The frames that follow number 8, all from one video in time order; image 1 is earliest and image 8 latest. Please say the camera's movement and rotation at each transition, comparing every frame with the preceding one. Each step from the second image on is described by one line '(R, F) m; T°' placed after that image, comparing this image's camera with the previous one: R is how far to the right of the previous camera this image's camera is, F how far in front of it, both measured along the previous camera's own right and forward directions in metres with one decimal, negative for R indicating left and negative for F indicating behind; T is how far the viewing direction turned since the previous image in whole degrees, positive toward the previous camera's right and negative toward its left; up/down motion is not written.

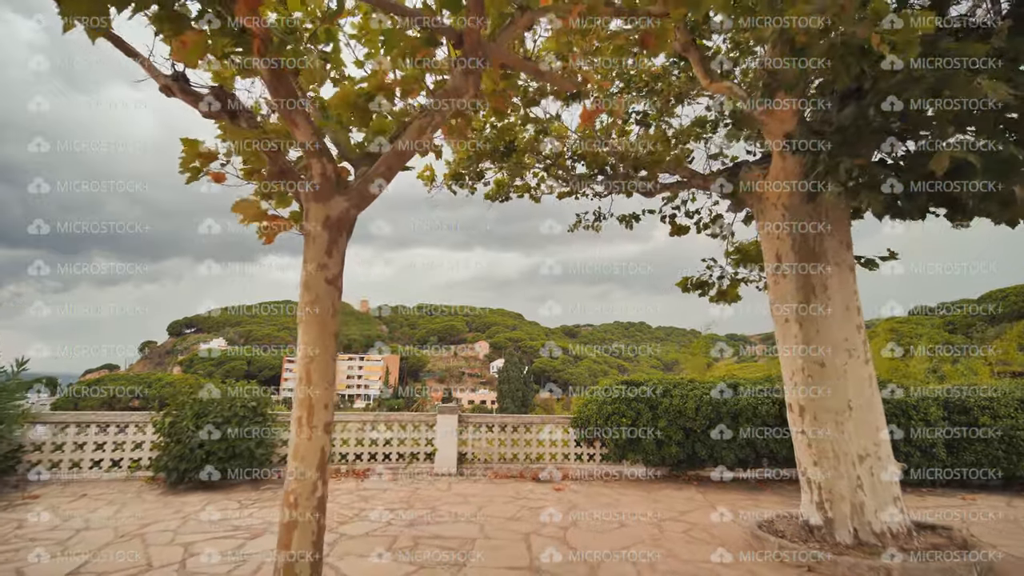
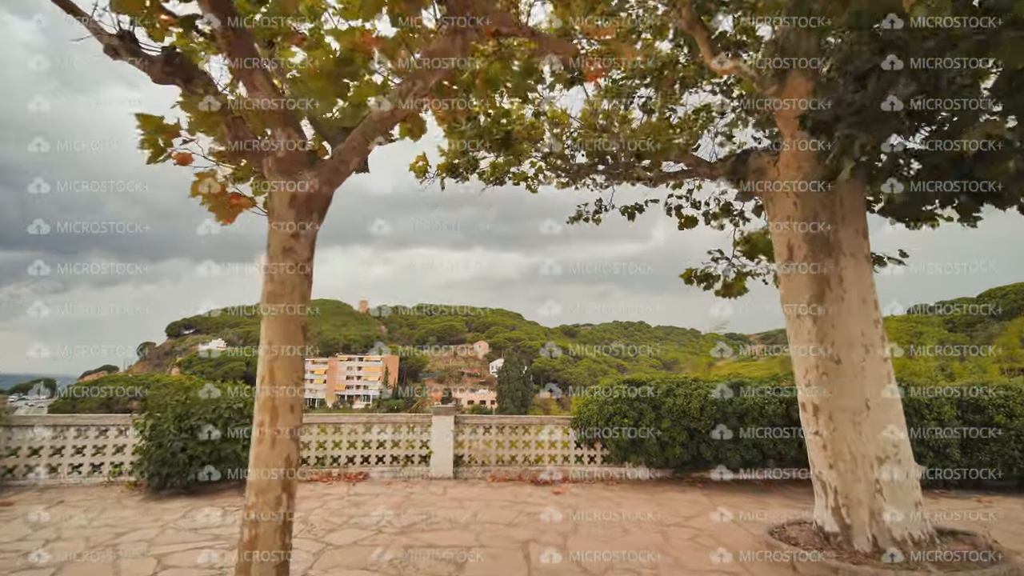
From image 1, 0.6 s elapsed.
(0.0, +0.3) m; 0°
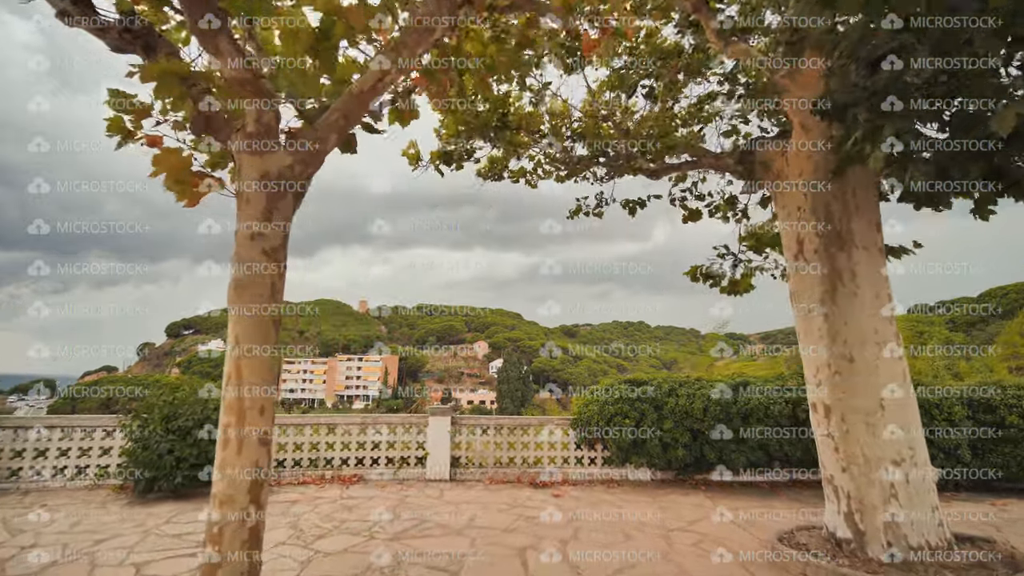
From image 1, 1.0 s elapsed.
(0.0, +0.2) m; 0°
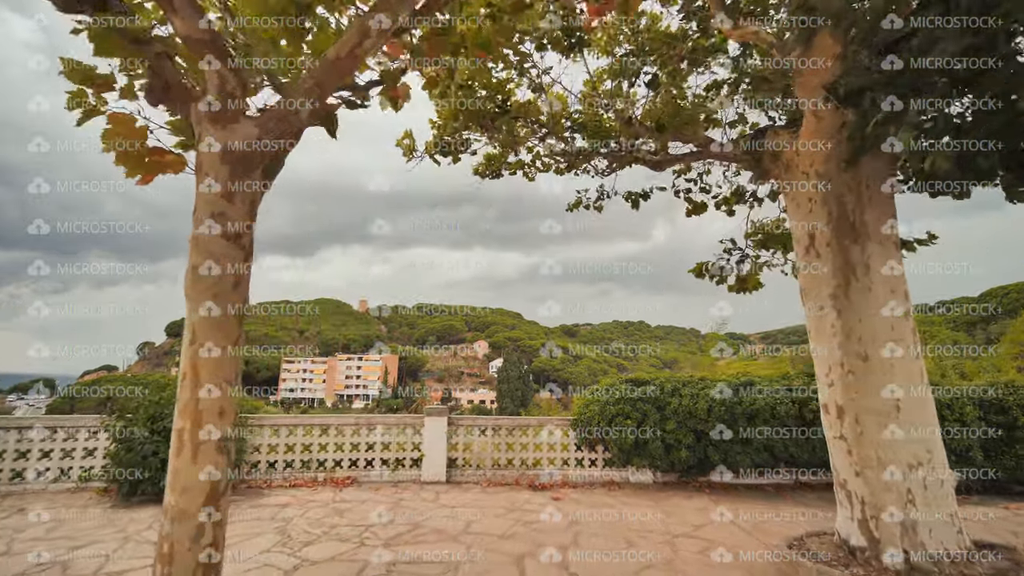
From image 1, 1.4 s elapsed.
(0.0, +0.2) m; 0°
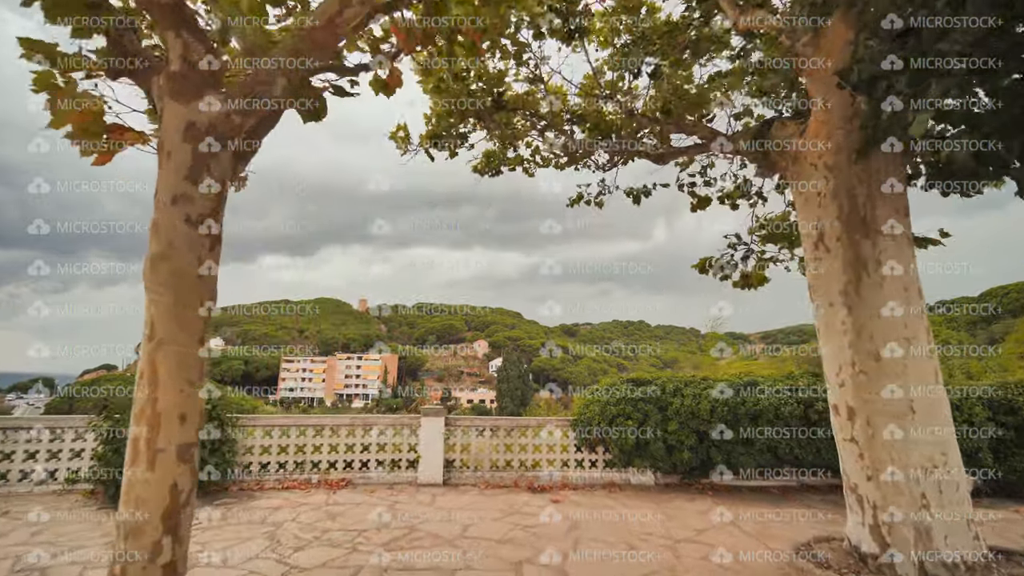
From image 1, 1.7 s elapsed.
(0.0, +0.2) m; 0°
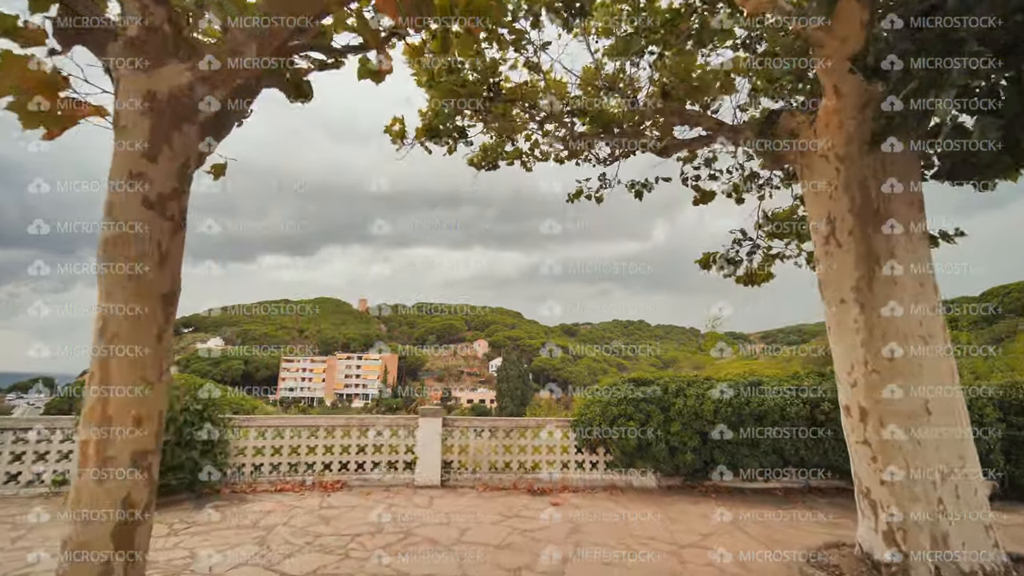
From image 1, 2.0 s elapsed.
(0.0, +0.2) m; 0°
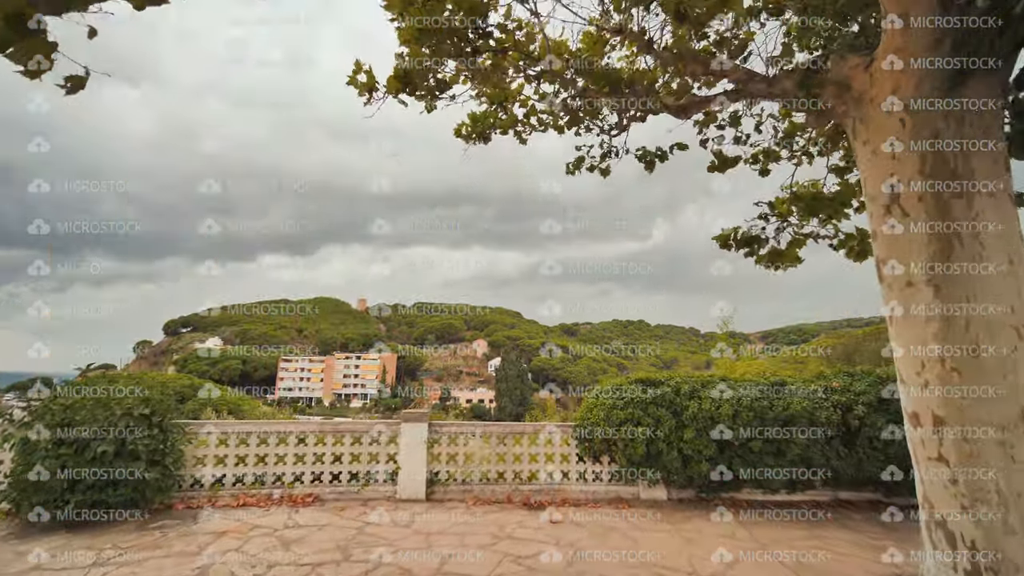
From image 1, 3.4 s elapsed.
(+0.1, +0.8) m; 0°
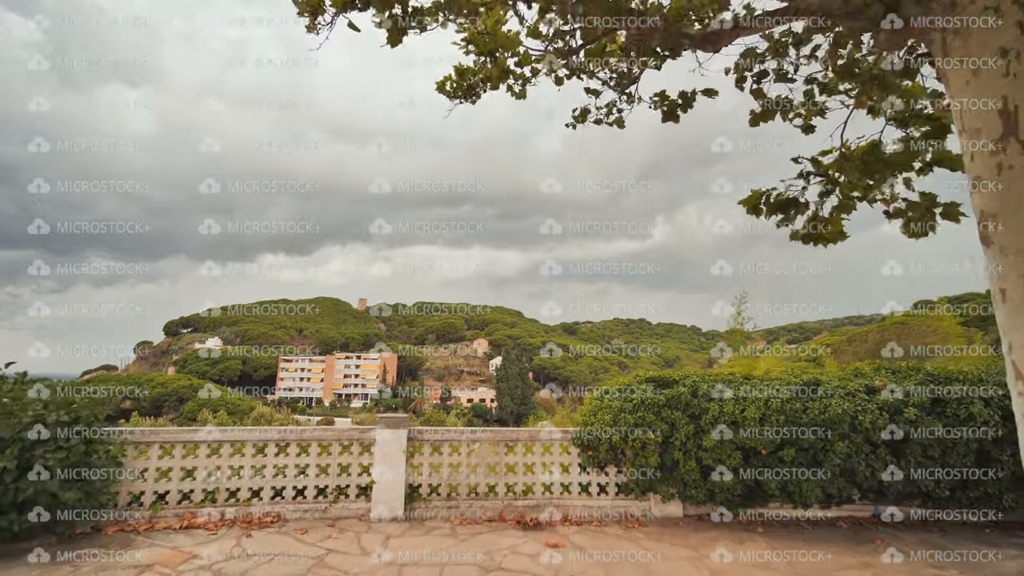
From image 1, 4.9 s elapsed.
(+0.1, +0.9) m; 0°
